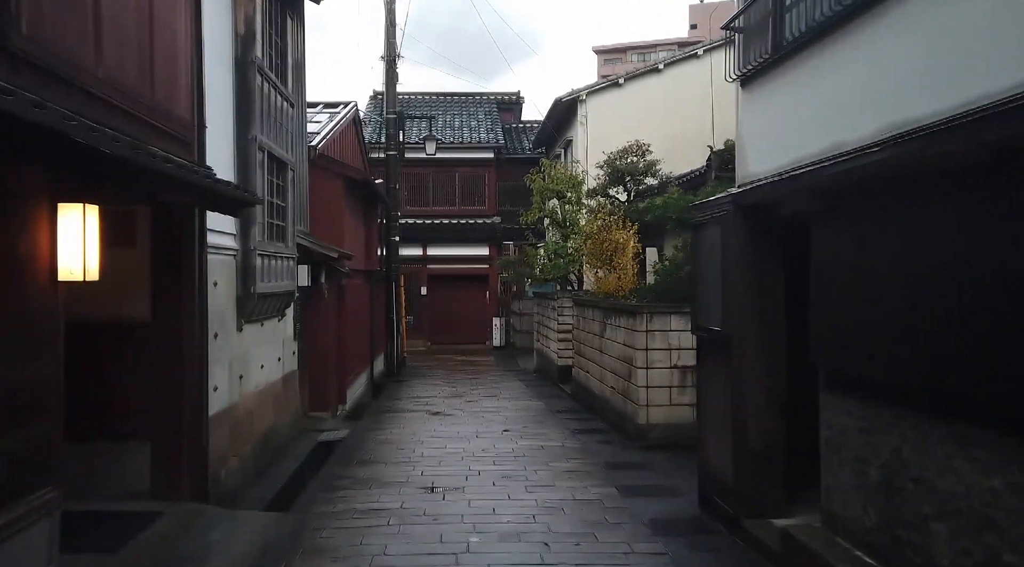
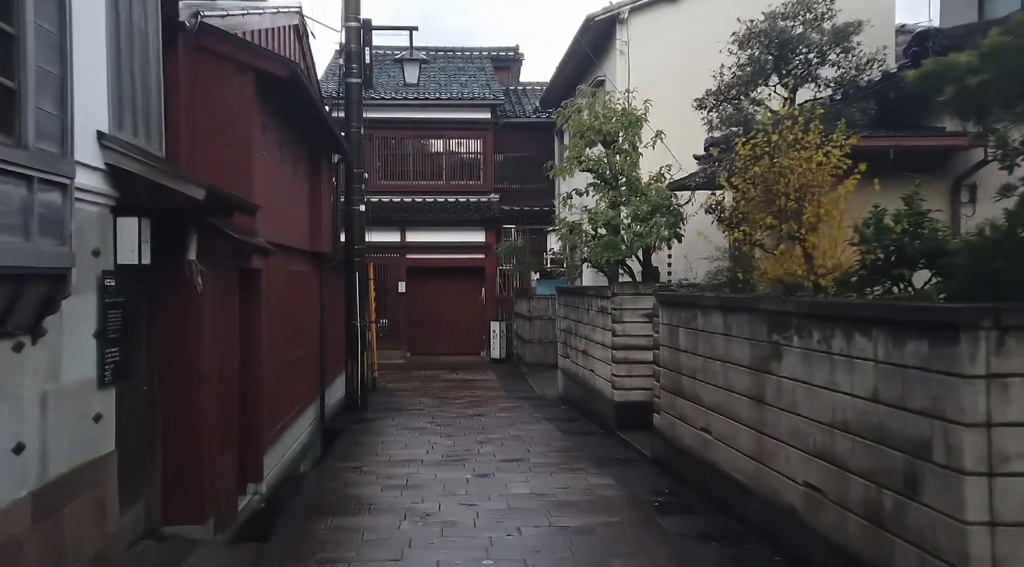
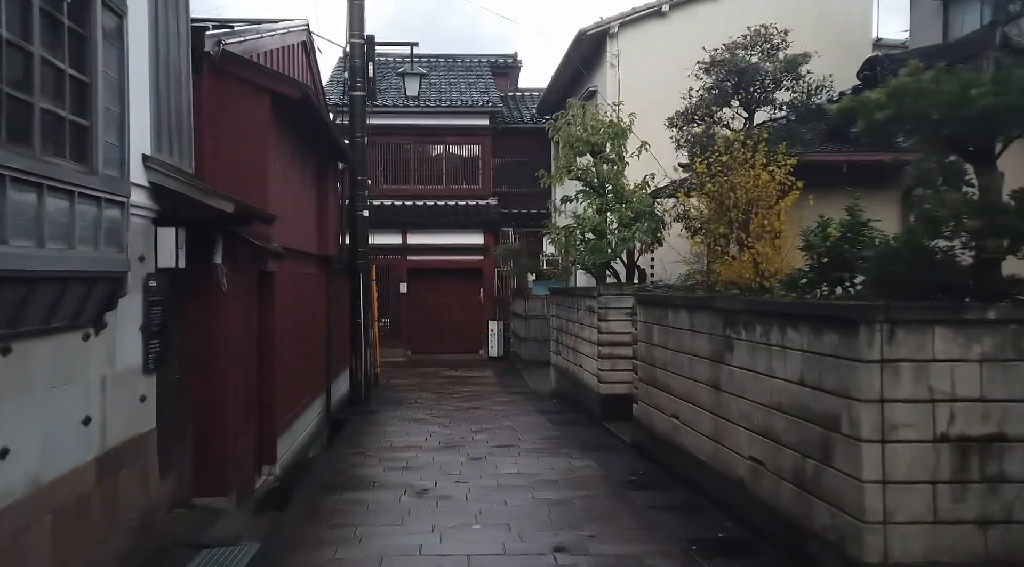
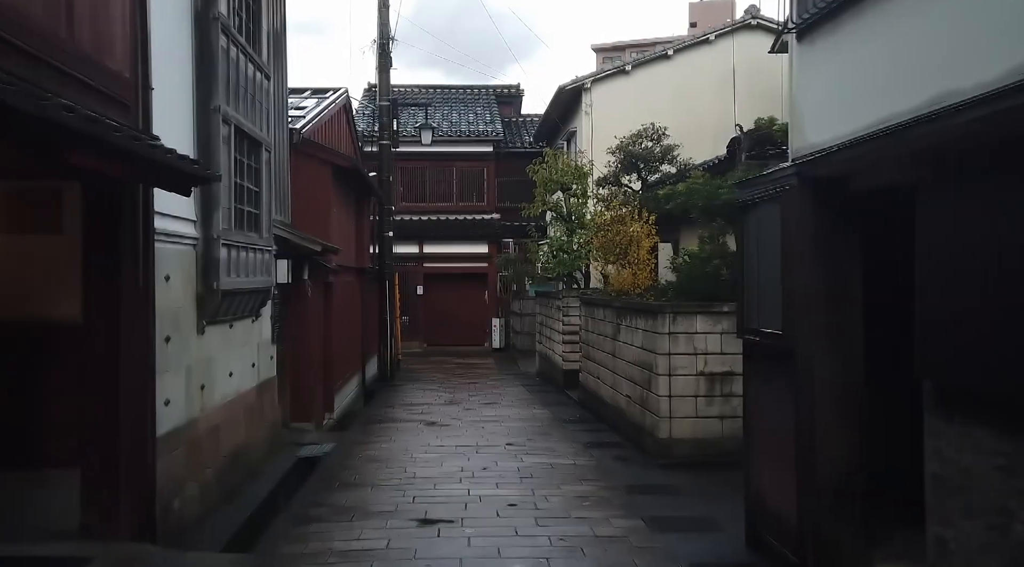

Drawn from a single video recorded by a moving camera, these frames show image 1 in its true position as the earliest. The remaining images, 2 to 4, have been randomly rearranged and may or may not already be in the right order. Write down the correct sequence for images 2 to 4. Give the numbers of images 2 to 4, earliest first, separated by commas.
4, 3, 2
